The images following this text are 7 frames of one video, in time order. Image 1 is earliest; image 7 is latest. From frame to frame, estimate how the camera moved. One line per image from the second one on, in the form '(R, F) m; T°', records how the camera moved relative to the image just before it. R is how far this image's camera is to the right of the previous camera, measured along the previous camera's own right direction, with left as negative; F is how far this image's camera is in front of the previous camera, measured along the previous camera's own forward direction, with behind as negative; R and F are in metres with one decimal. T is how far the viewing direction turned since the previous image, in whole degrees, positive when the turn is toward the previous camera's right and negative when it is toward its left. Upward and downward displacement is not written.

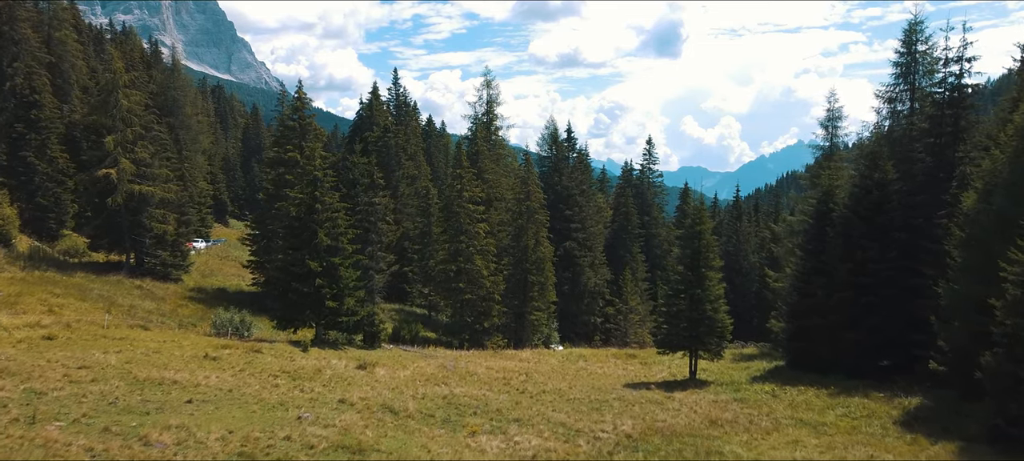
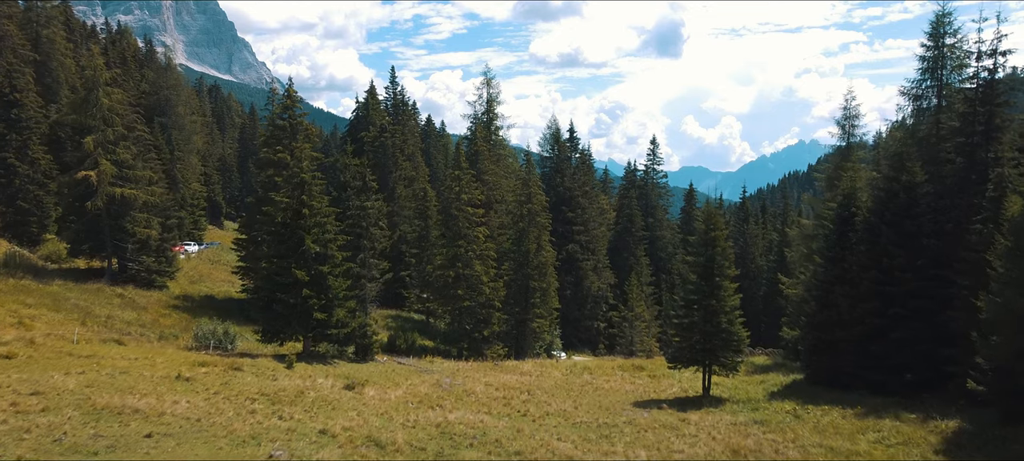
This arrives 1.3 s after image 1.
(0.0, +1.7) m; 0°
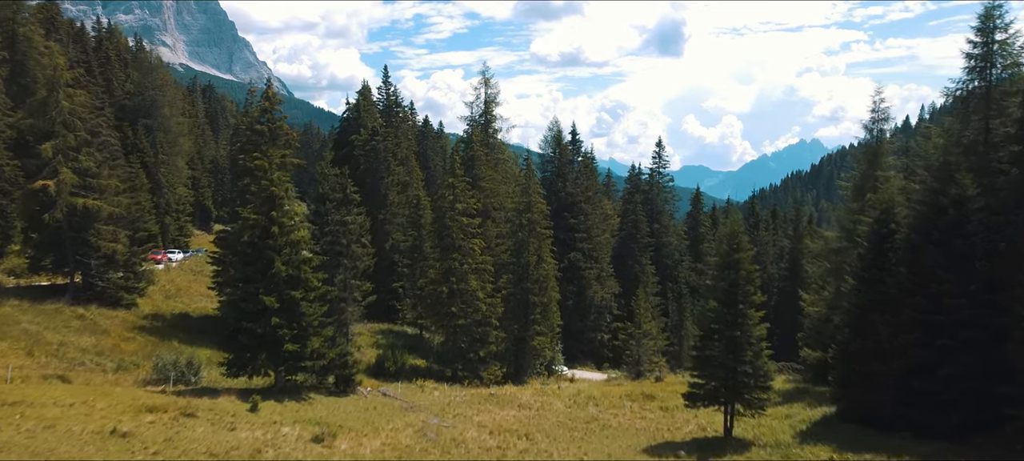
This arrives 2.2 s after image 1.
(+0.1, +2.7) m; 0°
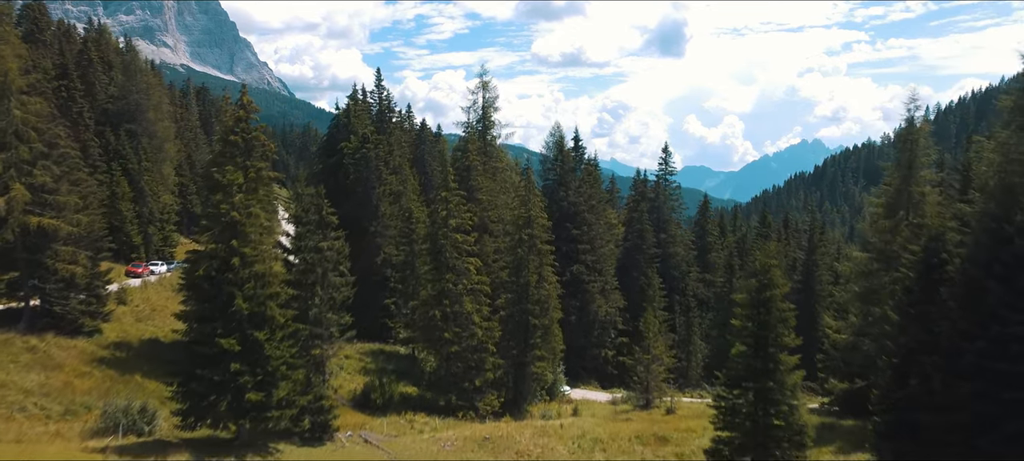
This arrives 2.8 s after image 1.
(+0.1, +2.8) m; 0°
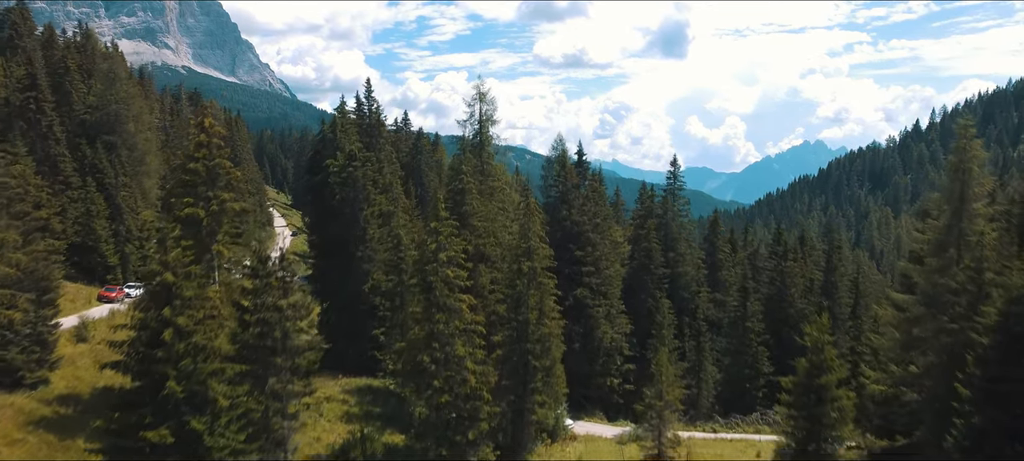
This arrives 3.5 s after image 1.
(+0.1, +3.3) m; 0°
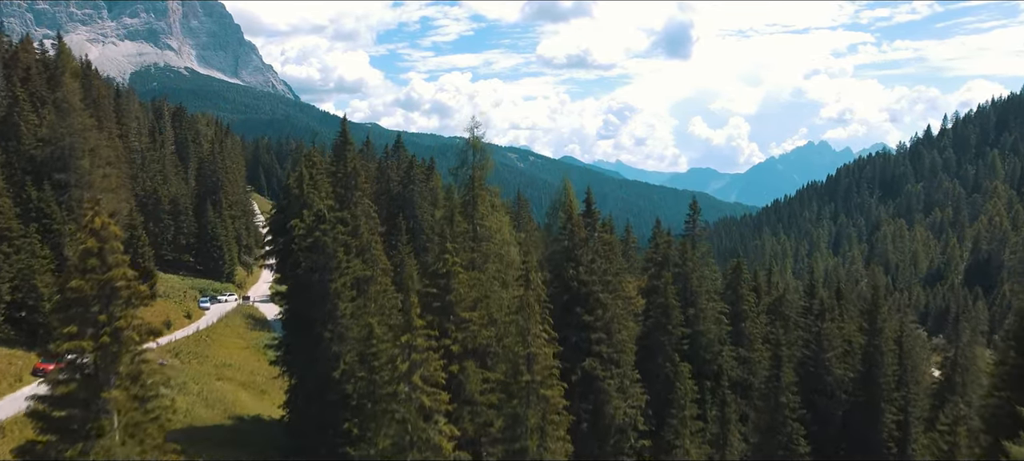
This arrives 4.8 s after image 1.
(+0.2, +6.4) m; 0°
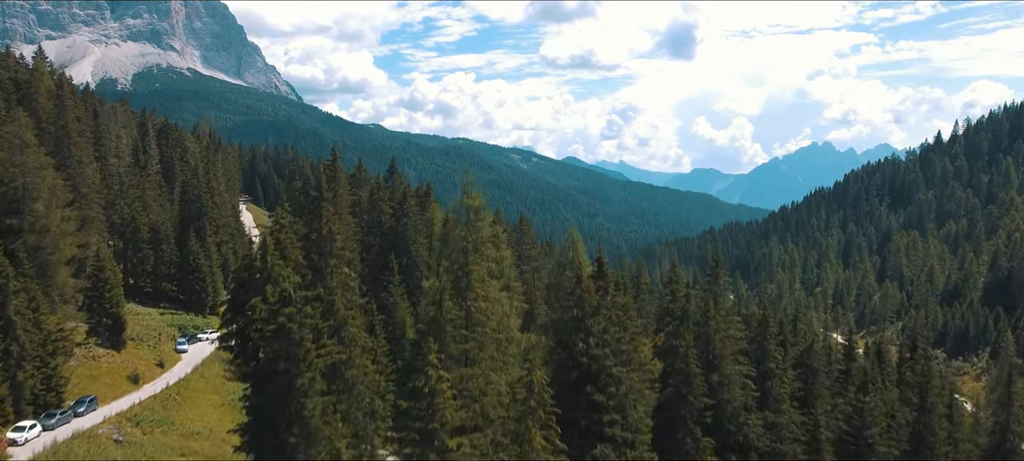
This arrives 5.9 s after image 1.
(+0.1, +5.4) m; 0°
